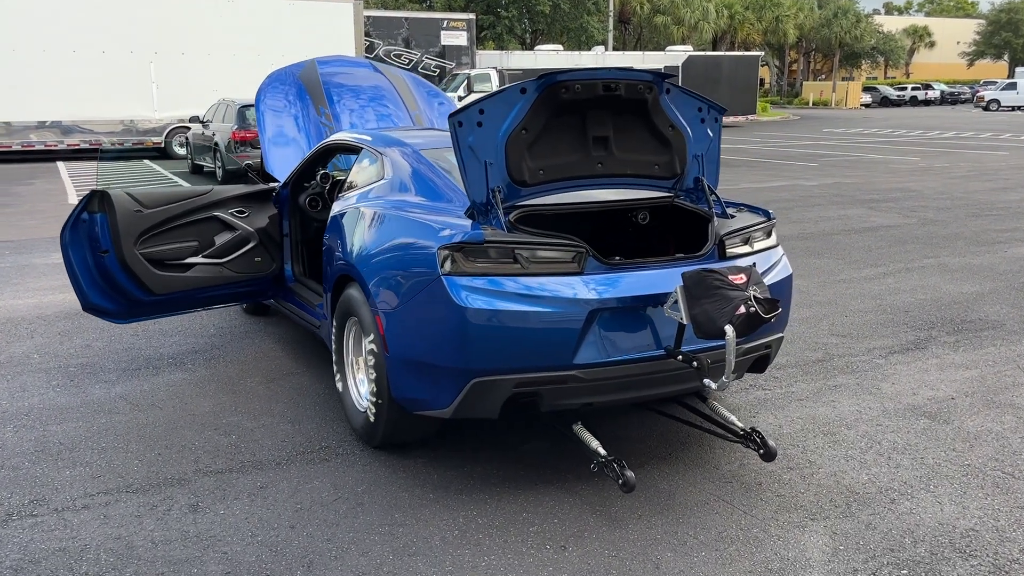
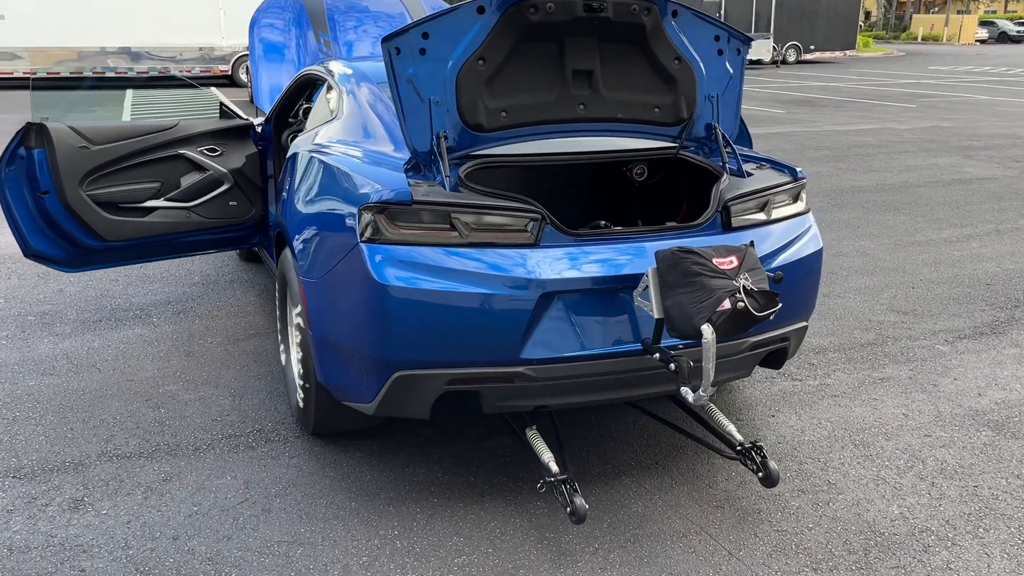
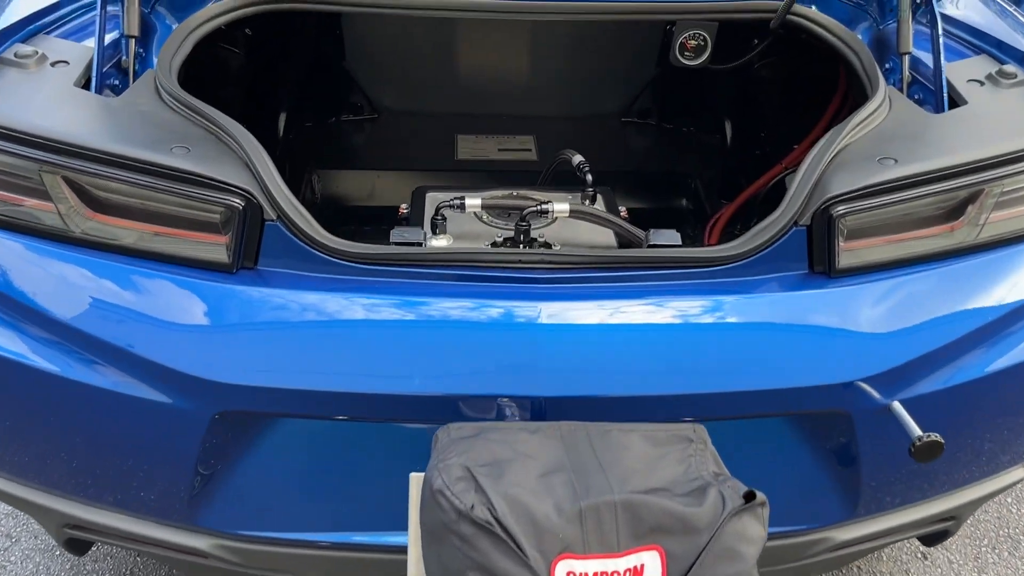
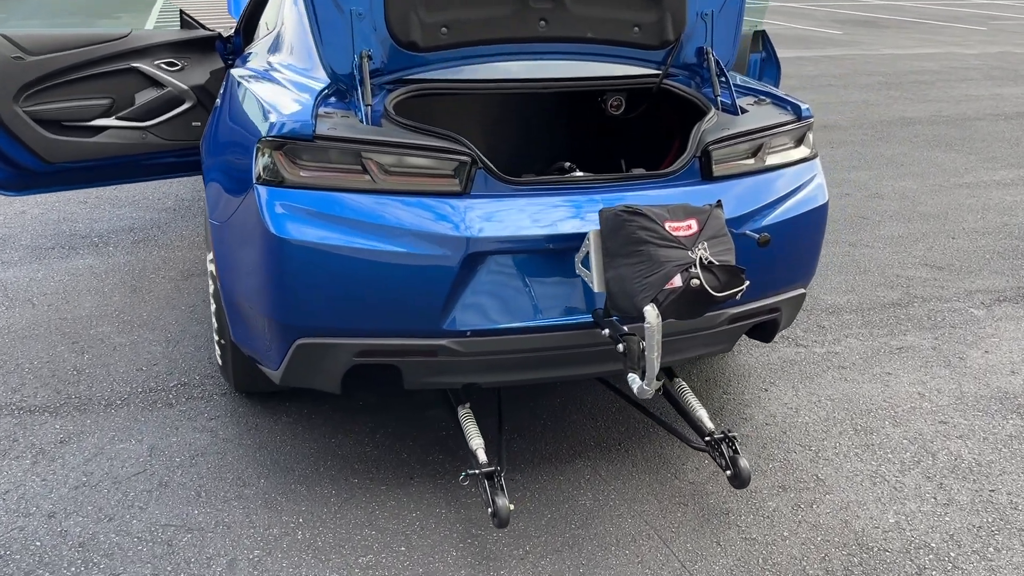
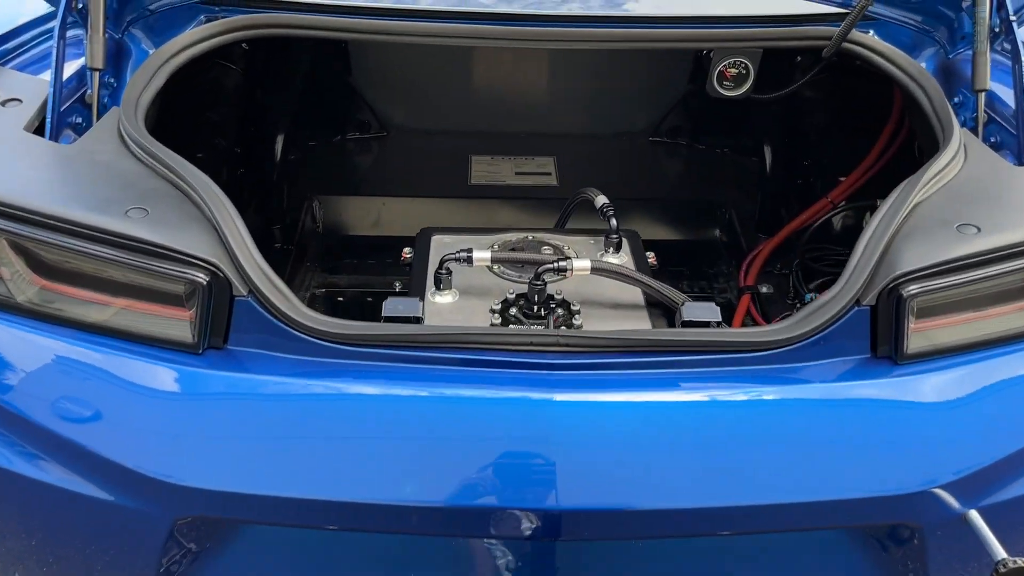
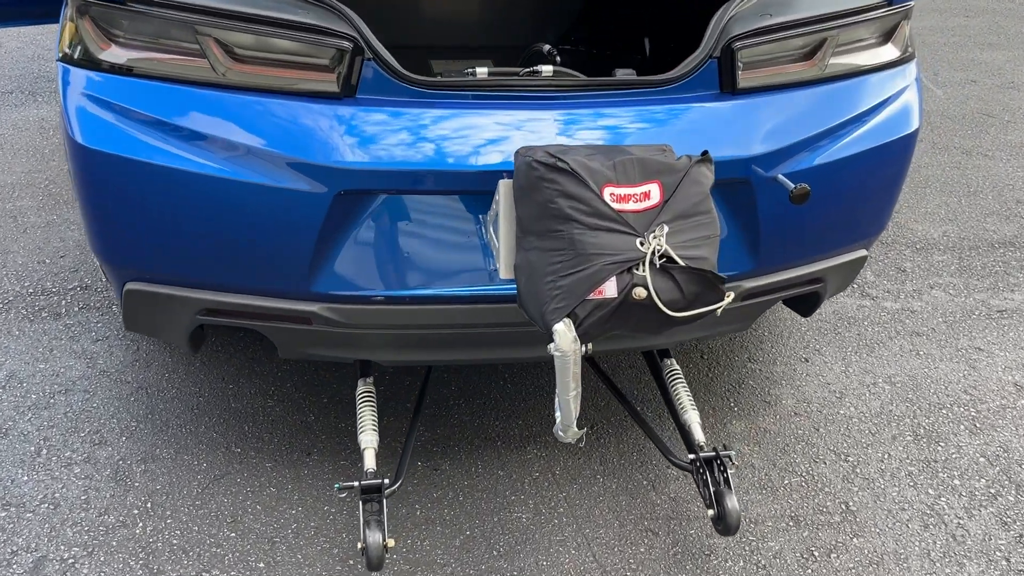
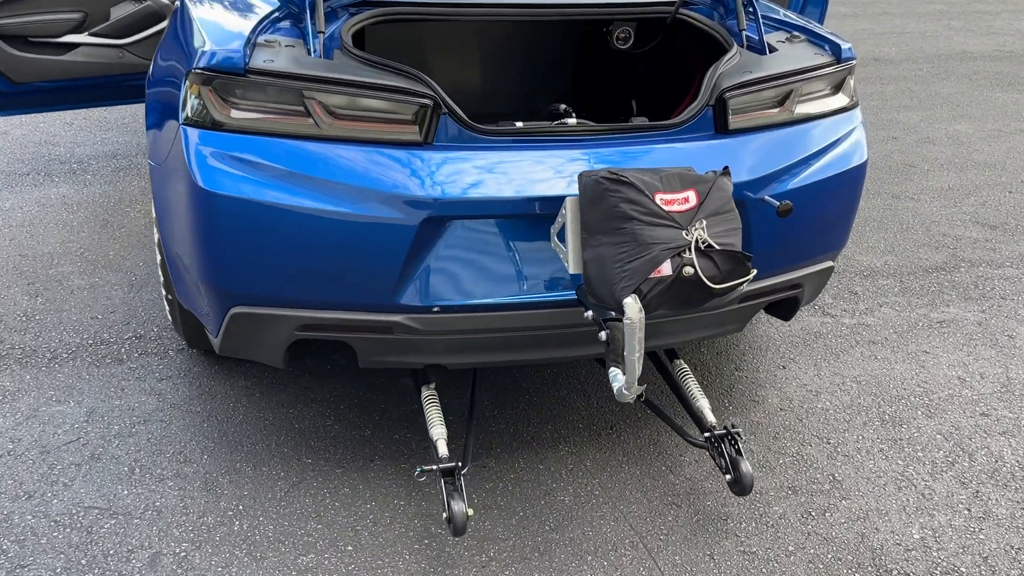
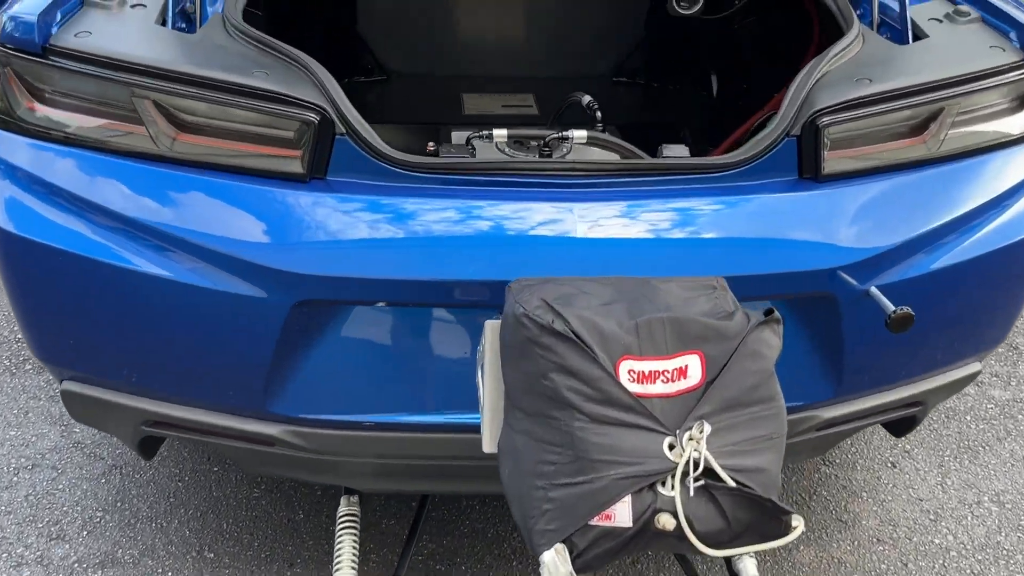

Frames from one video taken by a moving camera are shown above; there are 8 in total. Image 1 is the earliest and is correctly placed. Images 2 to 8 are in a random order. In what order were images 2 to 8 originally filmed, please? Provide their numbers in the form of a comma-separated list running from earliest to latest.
2, 4, 7, 6, 8, 3, 5
